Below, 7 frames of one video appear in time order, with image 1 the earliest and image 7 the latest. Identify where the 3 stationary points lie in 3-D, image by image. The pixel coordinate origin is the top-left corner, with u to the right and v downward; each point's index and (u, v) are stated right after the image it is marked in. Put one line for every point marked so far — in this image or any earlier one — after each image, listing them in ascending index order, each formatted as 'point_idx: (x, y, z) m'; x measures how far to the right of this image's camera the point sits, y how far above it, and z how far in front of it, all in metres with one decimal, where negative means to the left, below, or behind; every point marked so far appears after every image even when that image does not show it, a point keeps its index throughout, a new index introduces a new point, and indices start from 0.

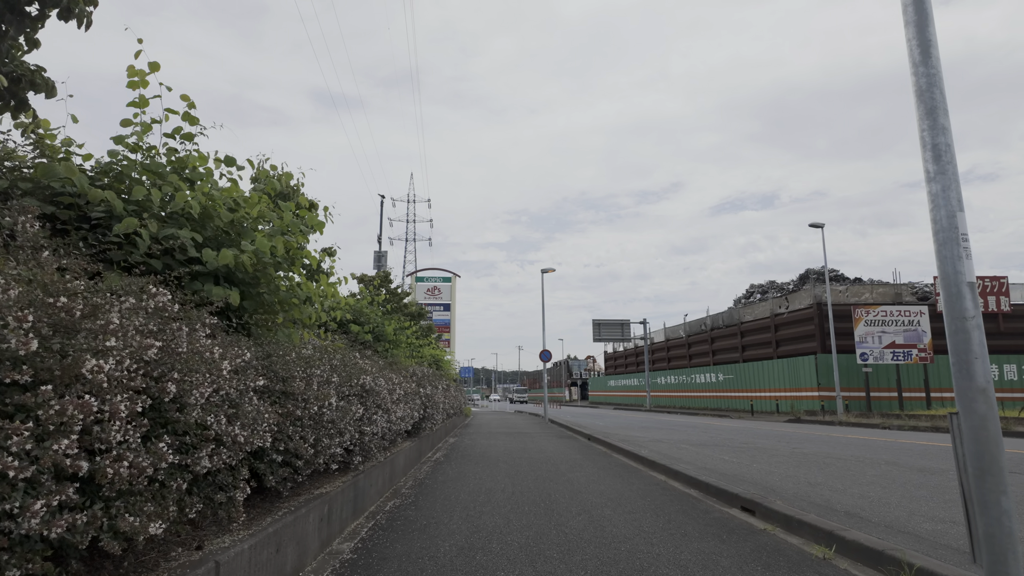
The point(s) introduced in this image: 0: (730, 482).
0: (+3.5, -3.1, +9.3) m
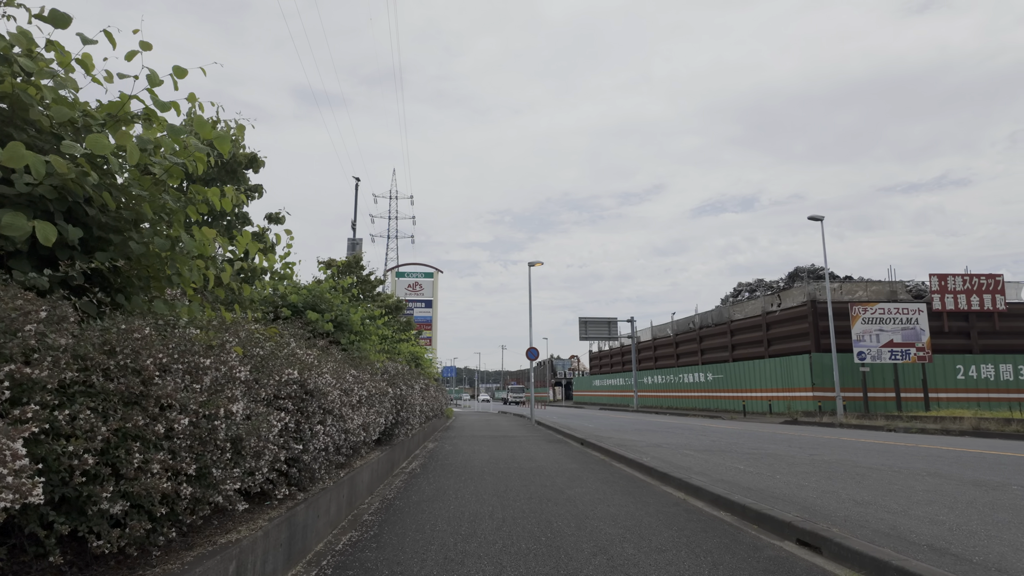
0: (+3.4, -2.8, +7.7) m
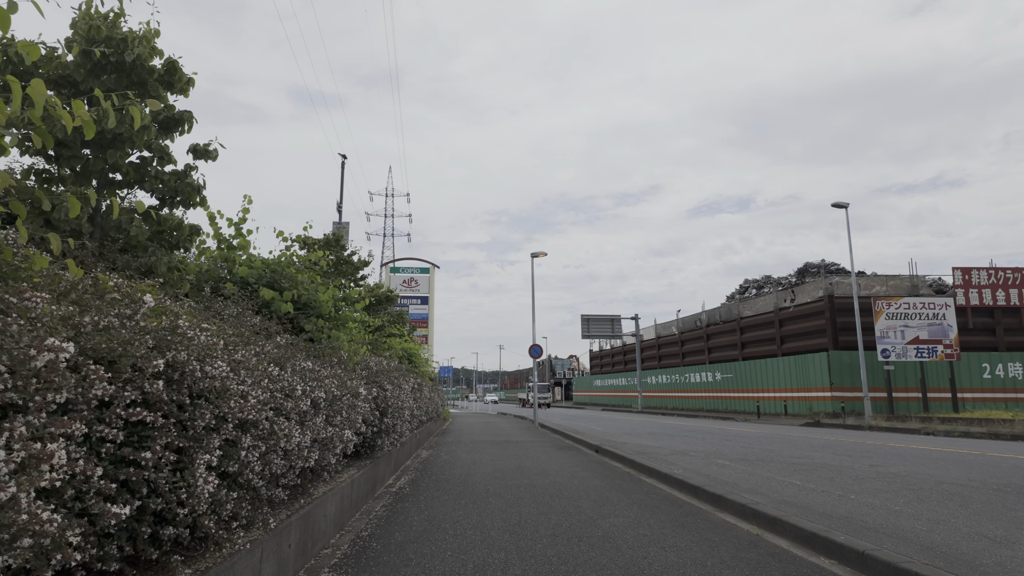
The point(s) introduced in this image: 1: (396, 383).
0: (+3.5, -2.5, +5.8) m
1: (-1.8, -1.5, +9.2) m
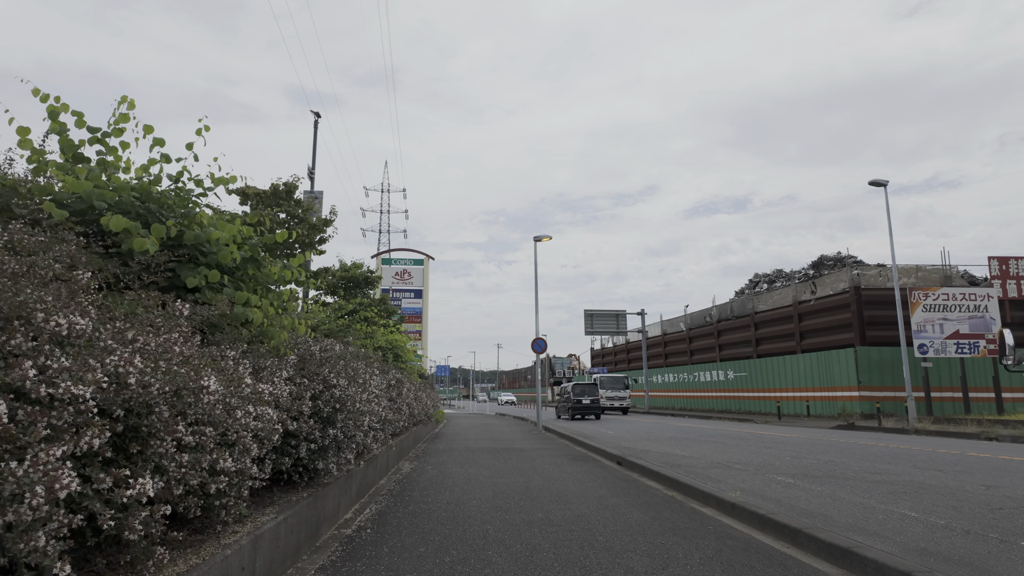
0: (+3.6, -2.0, +3.1) m
1: (-1.7, -1.0, +6.5) m
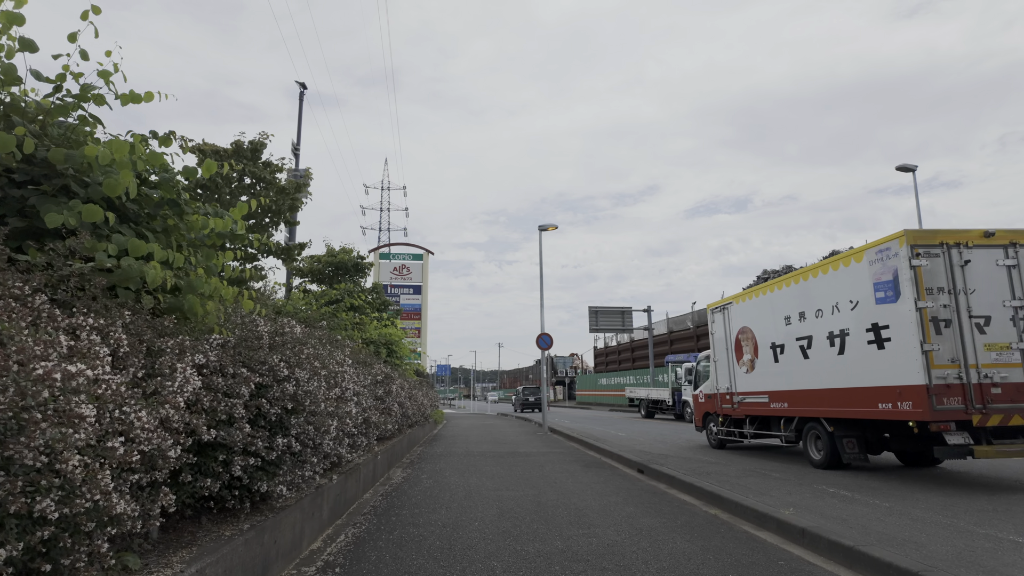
0: (+3.7, -1.7, +1.7) m
1: (-1.6, -0.7, +5.1) m
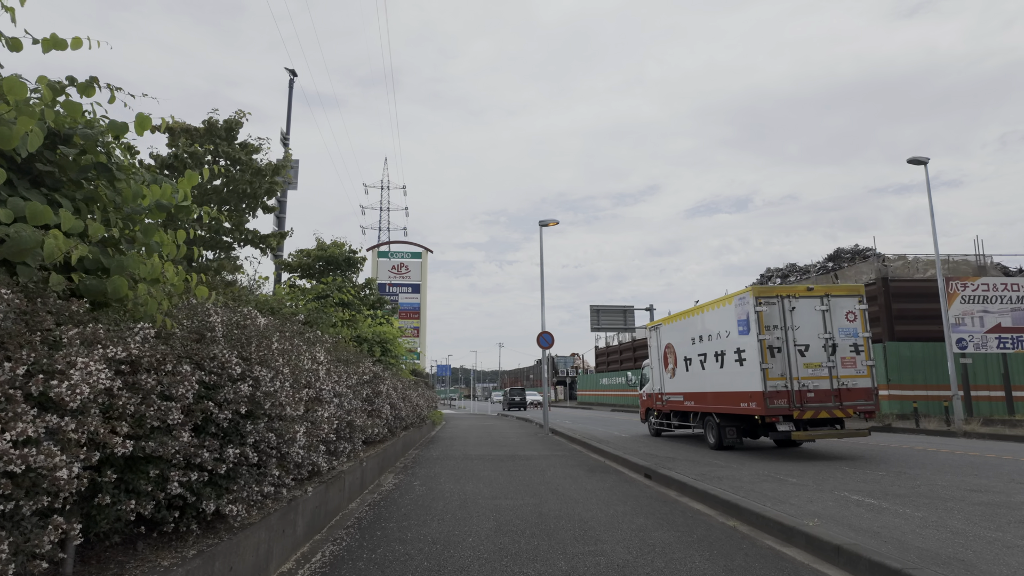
0: (+3.7, -1.6, +1.1) m
1: (-1.7, -0.6, +4.5) m
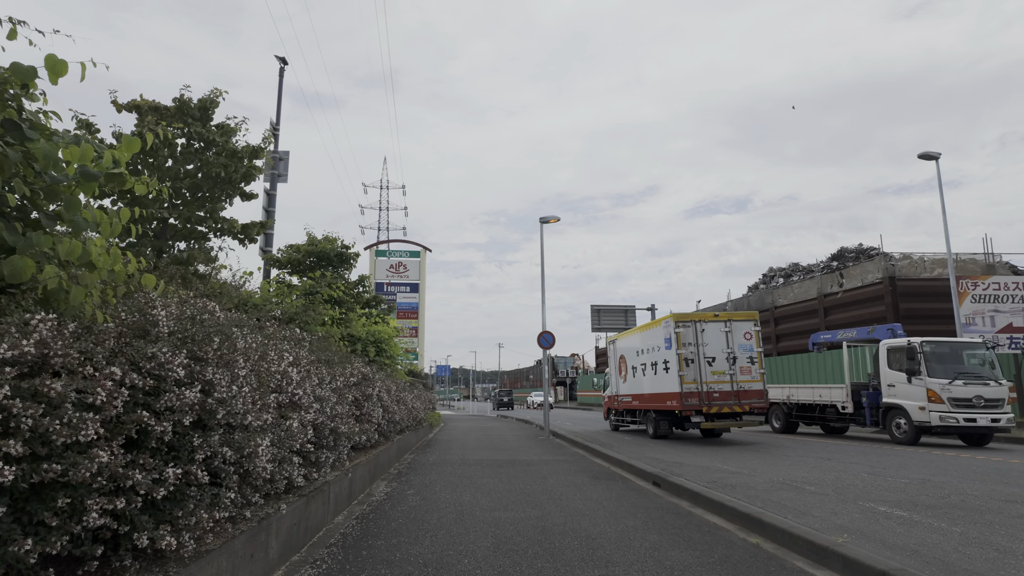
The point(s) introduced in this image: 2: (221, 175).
0: (+3.7, -1.5, +0.5) m
1: (-1.6, -0.5, +3.9) m
2: (-3.0, +1.2, +6.1) m
